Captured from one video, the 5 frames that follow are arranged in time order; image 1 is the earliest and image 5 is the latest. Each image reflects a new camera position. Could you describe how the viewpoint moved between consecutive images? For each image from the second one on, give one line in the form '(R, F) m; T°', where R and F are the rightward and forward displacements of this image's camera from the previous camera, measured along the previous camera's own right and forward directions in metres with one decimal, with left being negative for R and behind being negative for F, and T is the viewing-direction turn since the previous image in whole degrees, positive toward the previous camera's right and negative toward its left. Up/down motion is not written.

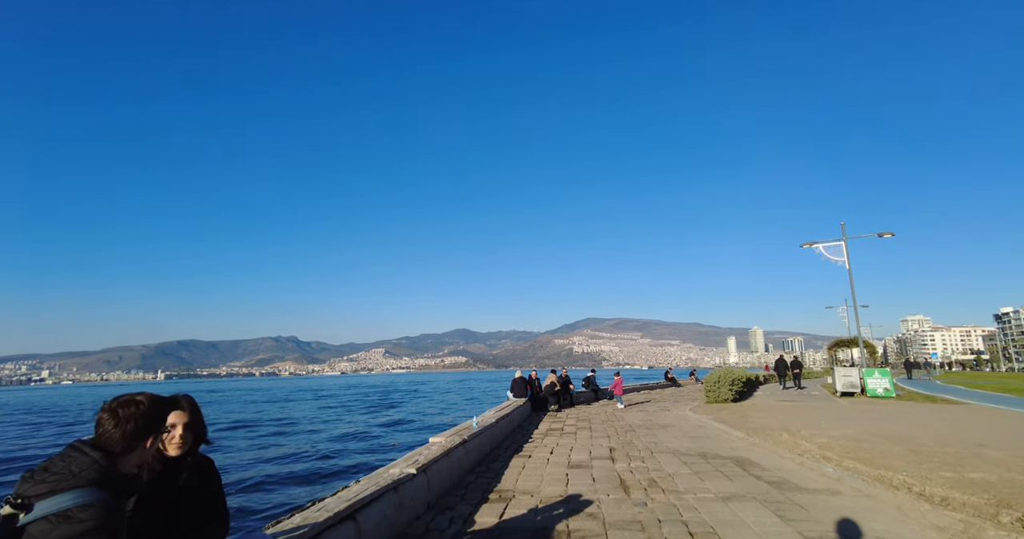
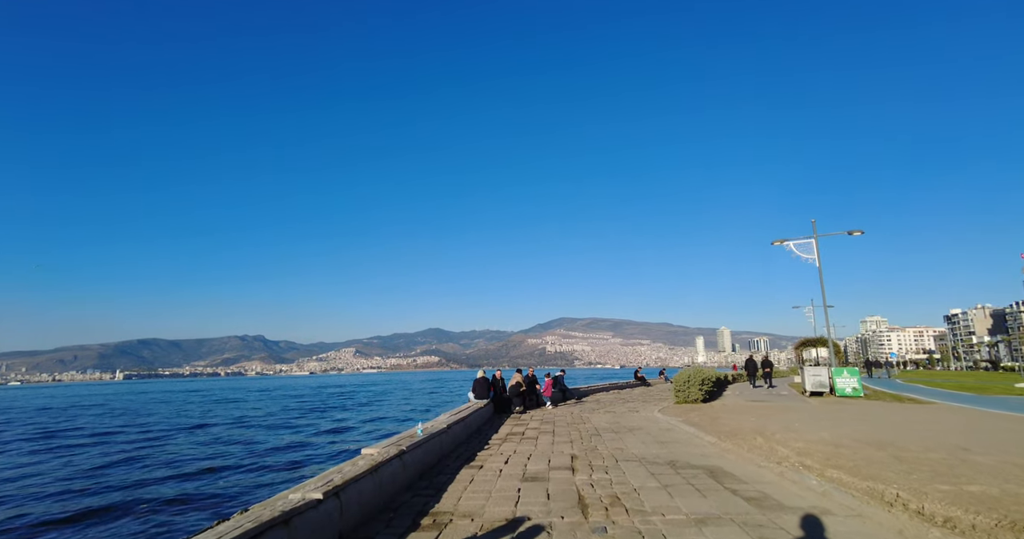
(+0.3, +0.9) m; +3°
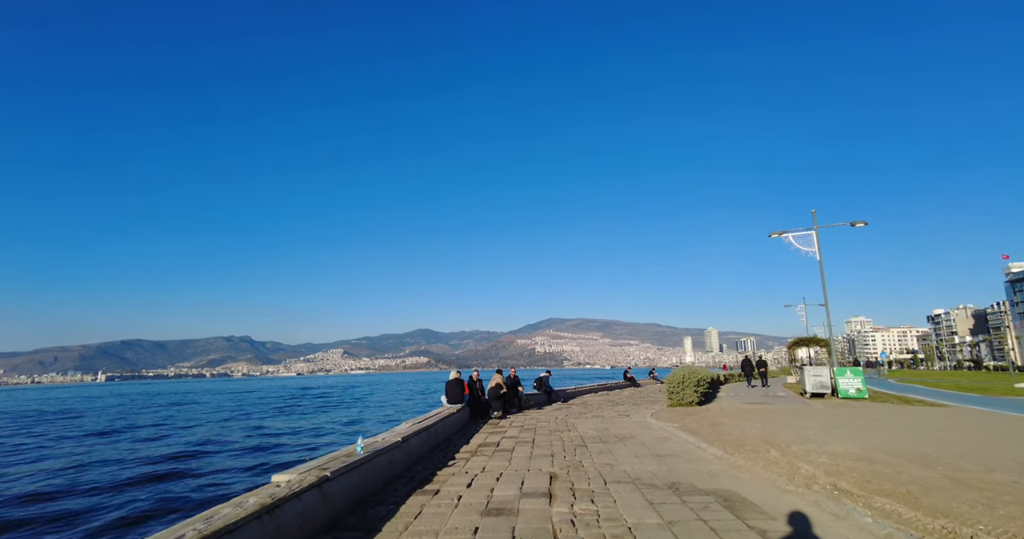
(+0.3, +1.5) m; +1°
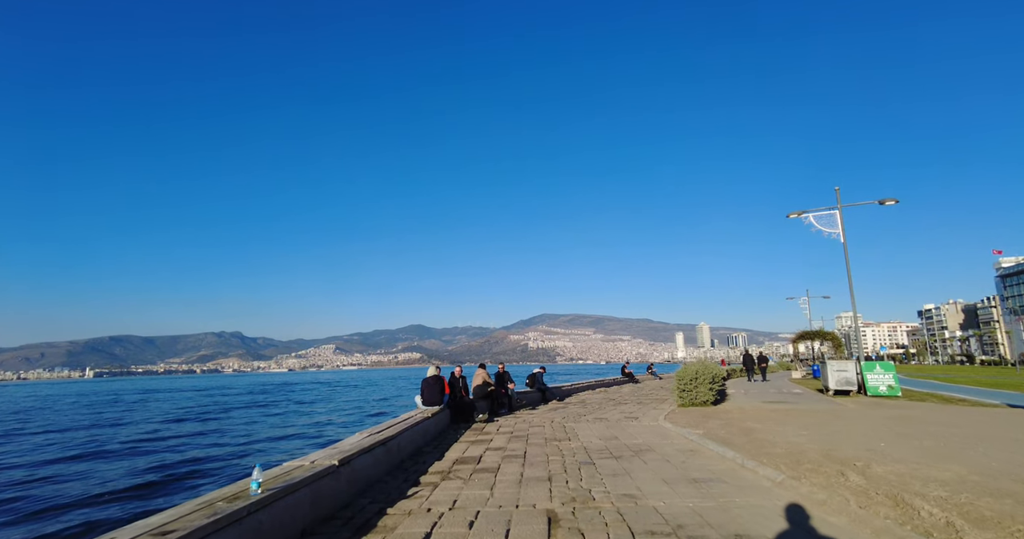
(+0.1, +2.2) m; +1°
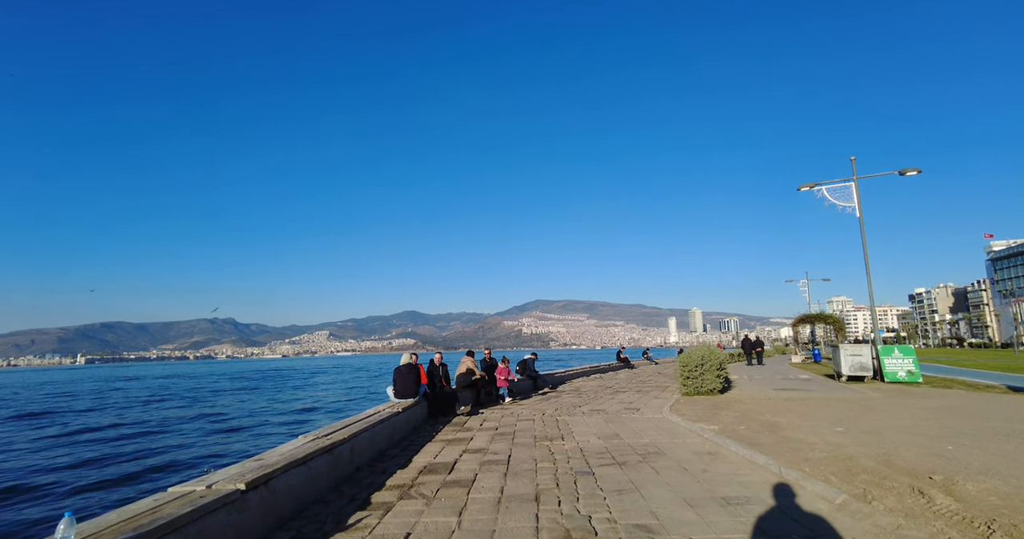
(+0.2, +1.5) m; +1°
